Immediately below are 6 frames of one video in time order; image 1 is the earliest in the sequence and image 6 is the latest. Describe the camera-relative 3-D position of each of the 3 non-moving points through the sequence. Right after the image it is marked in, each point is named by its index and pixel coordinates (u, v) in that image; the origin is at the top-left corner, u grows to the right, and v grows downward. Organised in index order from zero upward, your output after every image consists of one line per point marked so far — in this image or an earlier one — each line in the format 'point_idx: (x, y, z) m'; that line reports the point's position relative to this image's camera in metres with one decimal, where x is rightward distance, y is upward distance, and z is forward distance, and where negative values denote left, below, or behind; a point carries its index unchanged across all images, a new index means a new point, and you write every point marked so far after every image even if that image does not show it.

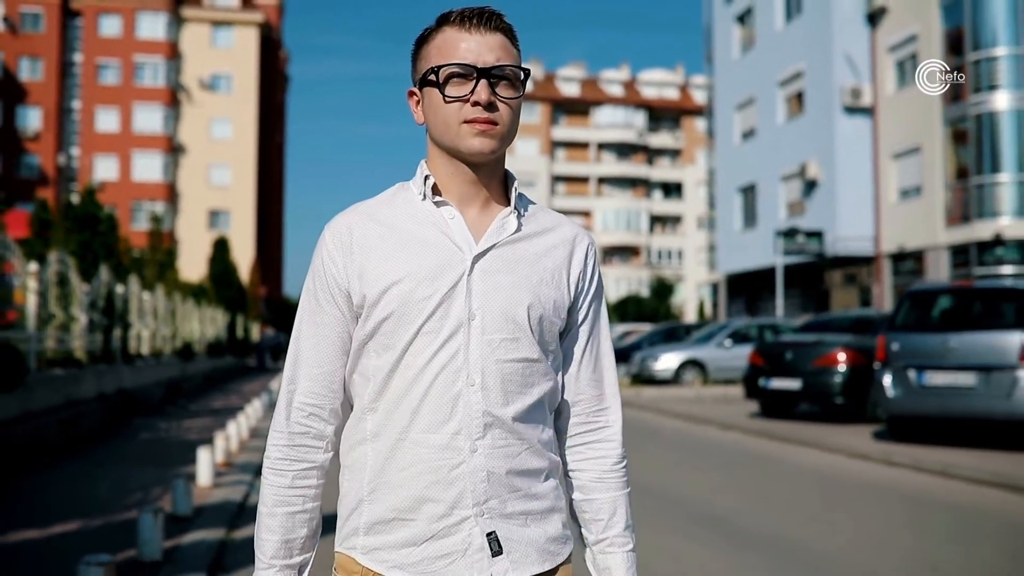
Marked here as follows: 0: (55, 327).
0: (-5.9, -0.5, +13.7) m
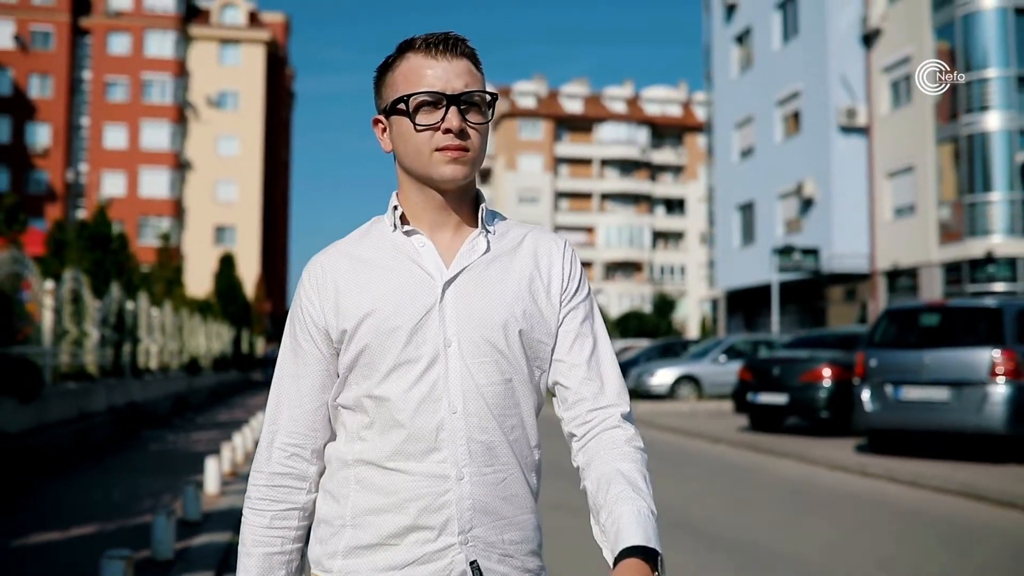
0: (-6.0, -0.7, +14.2) m
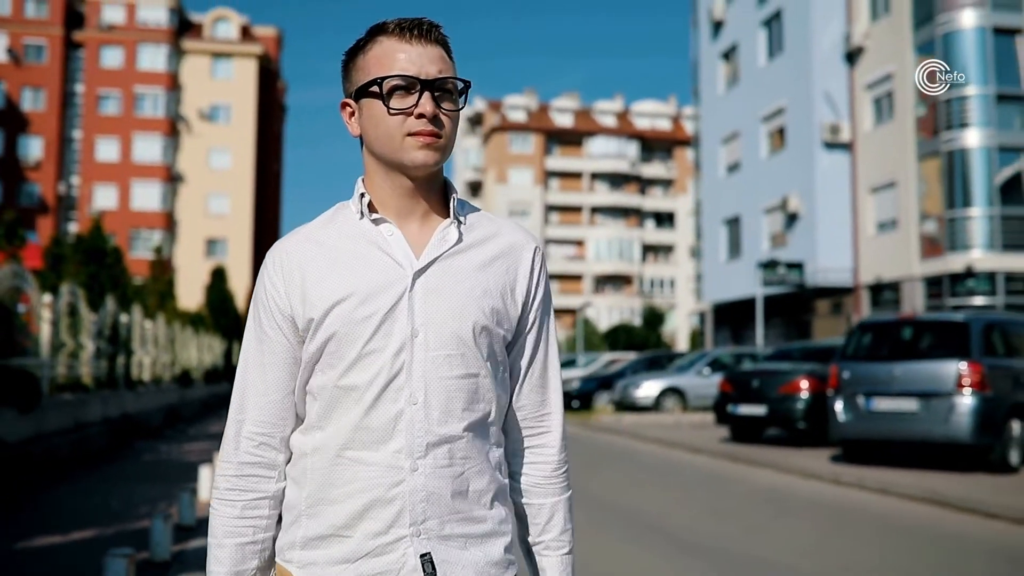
0: (-6.2, -0.9, +14.5) m
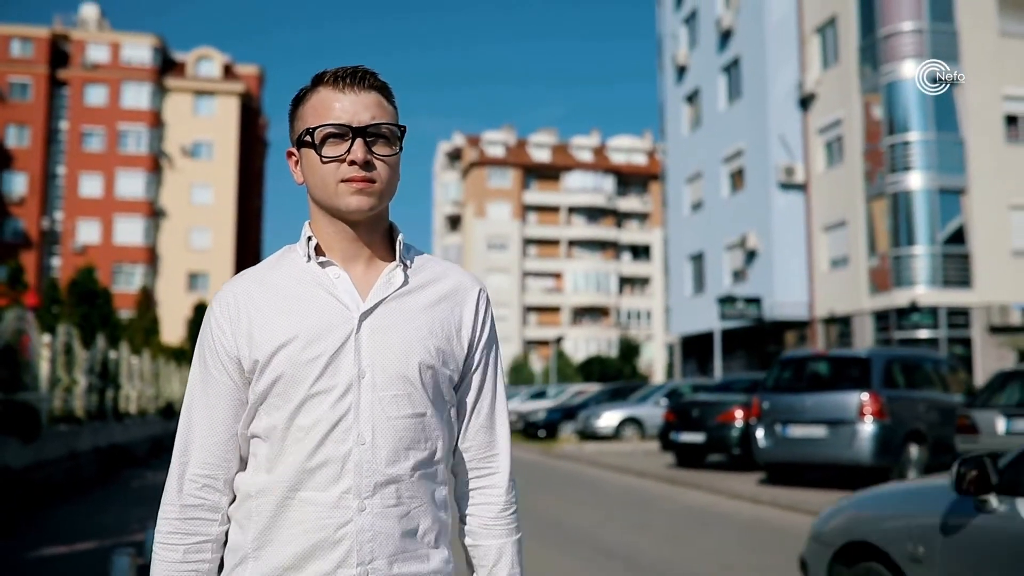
0: (-6.7, -1.5, +15.6) m
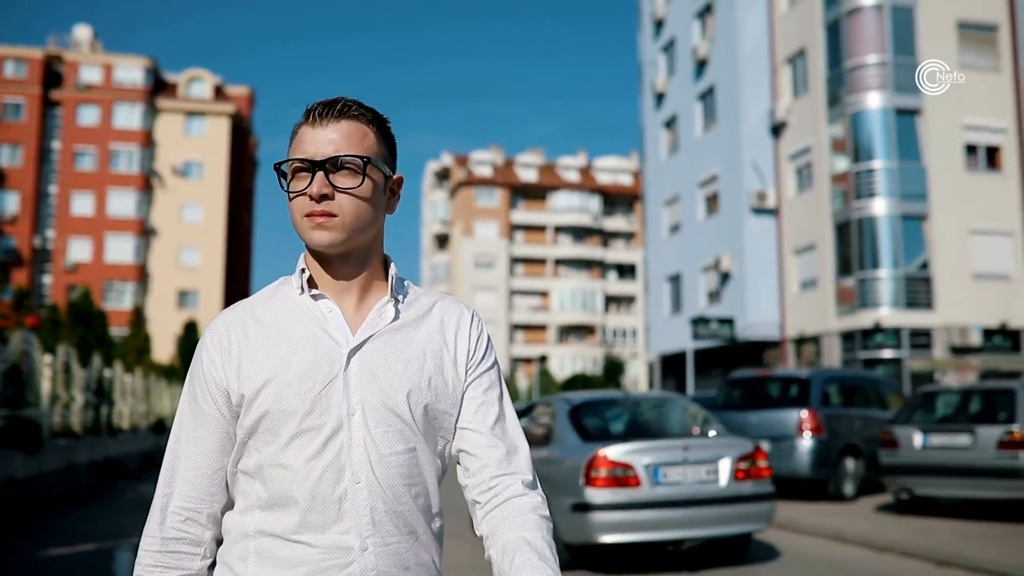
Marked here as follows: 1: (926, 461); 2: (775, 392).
0: (-7.2, -1.8, +16.4) m
1: (+5.3, -2.2, +13.6) m
2: (+4.0, -1.6, +16.1) m
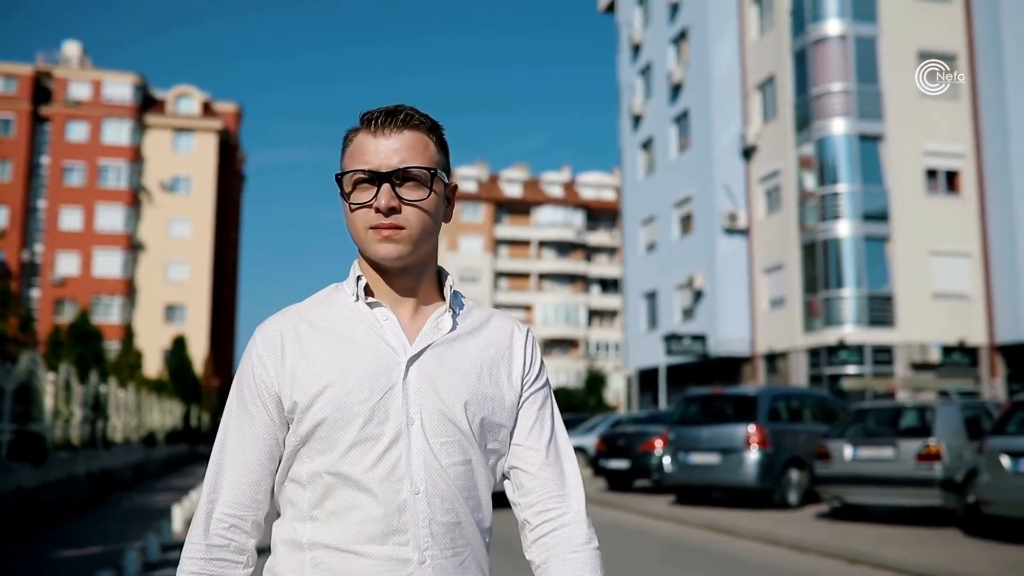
0: (-7.6, -2.2, +17.4) m
1: (+4.9, -2.6, +14.7) m
2: (+3.6, -2.0, +17.1) m
